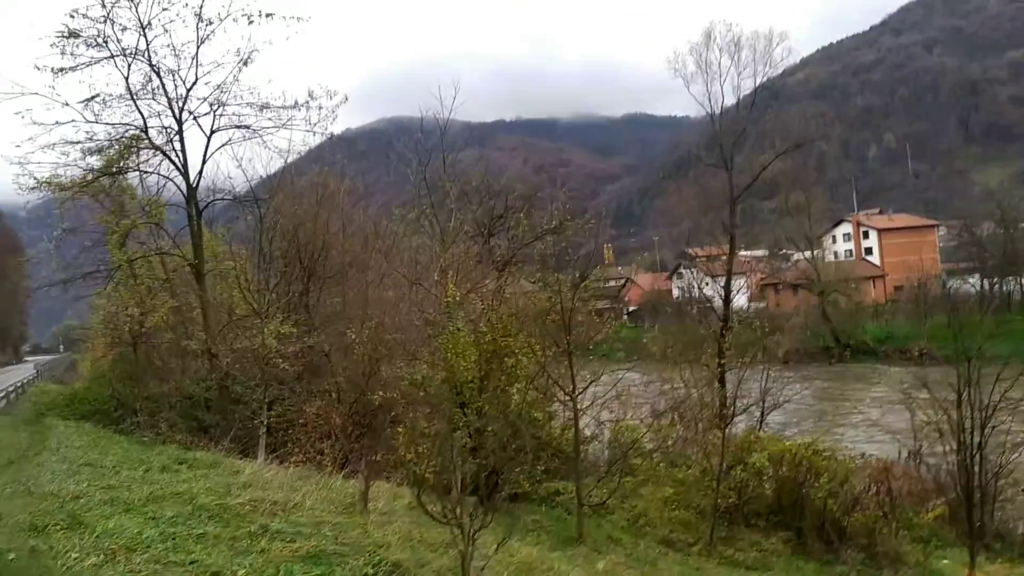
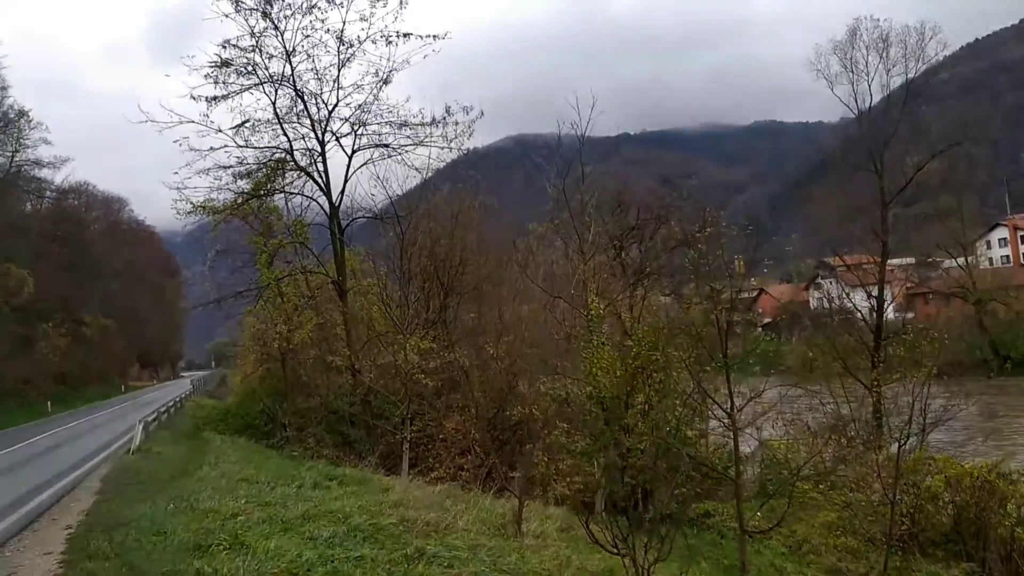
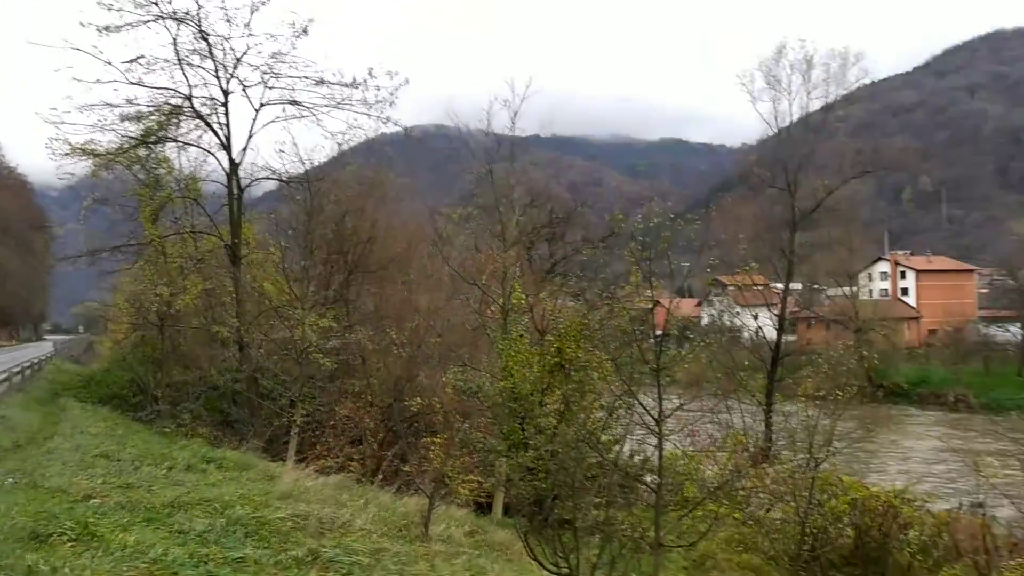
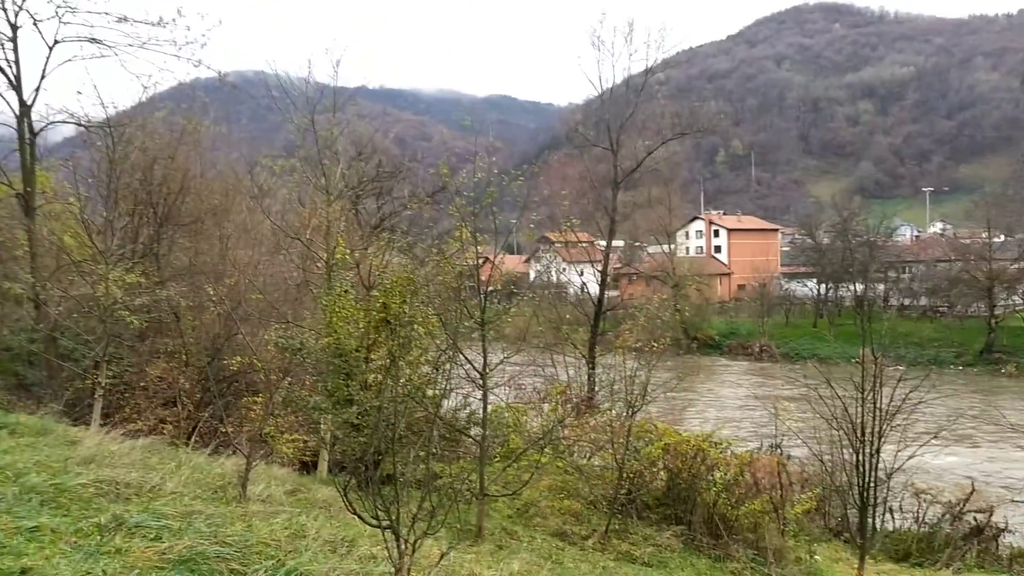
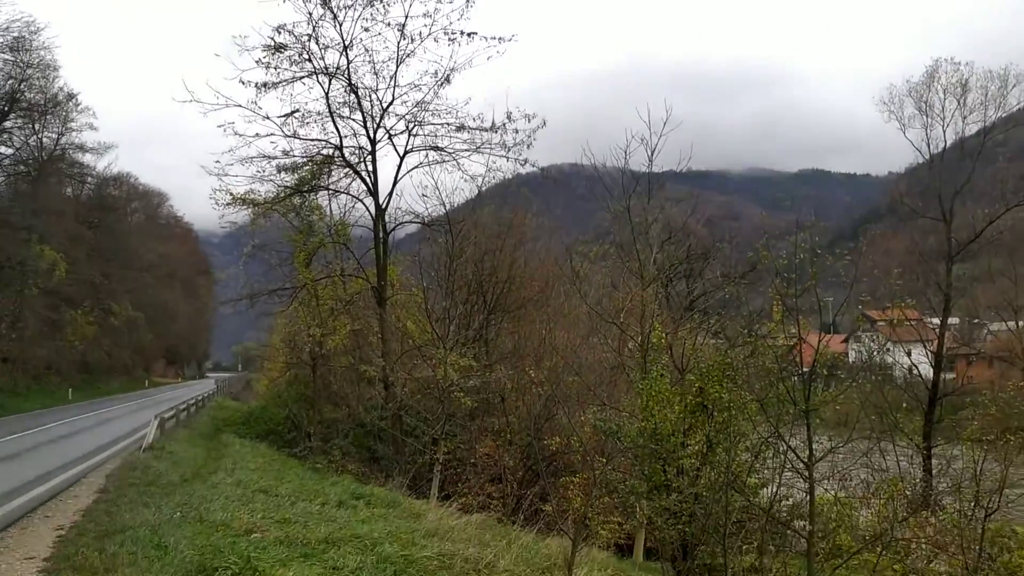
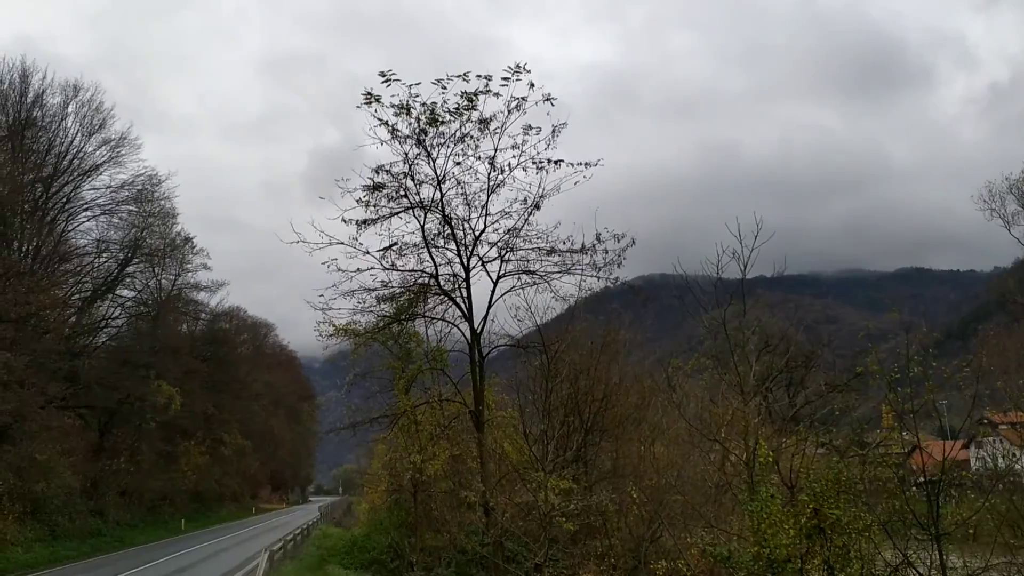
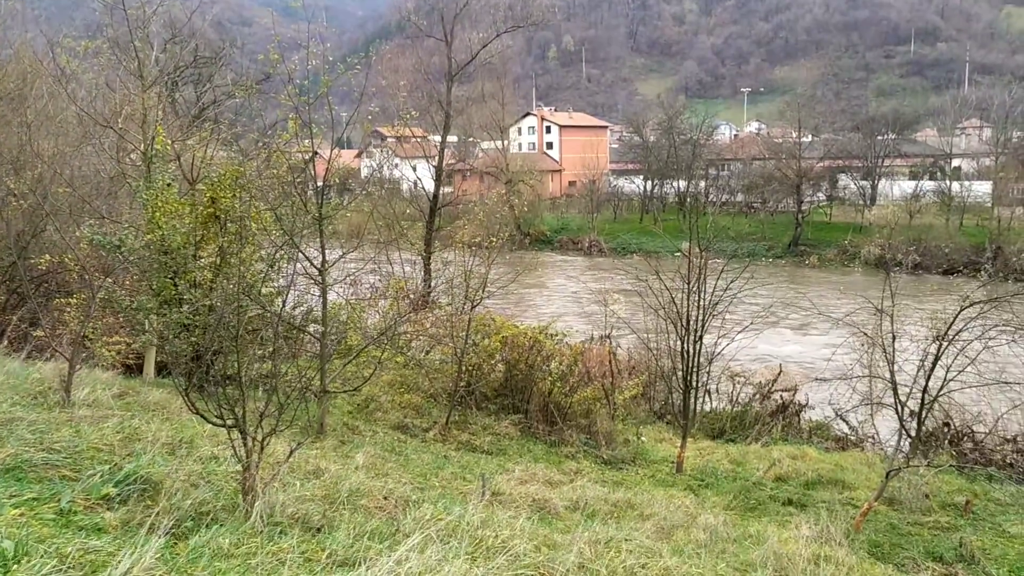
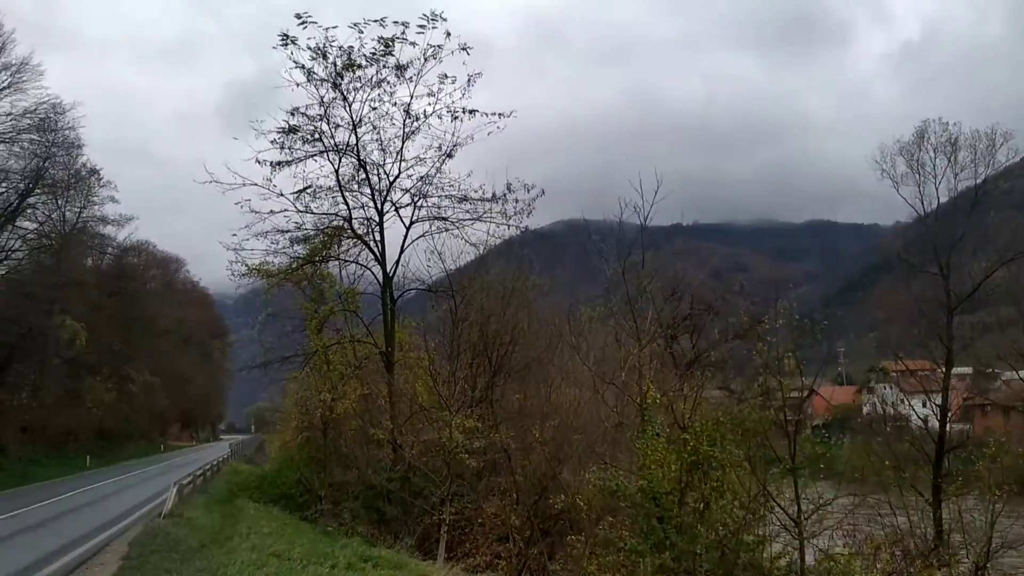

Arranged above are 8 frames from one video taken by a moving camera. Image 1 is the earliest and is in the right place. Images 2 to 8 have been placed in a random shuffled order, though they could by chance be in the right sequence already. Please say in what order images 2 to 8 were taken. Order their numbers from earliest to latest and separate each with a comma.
2, 8, 6, 5, 3, 4, 7
